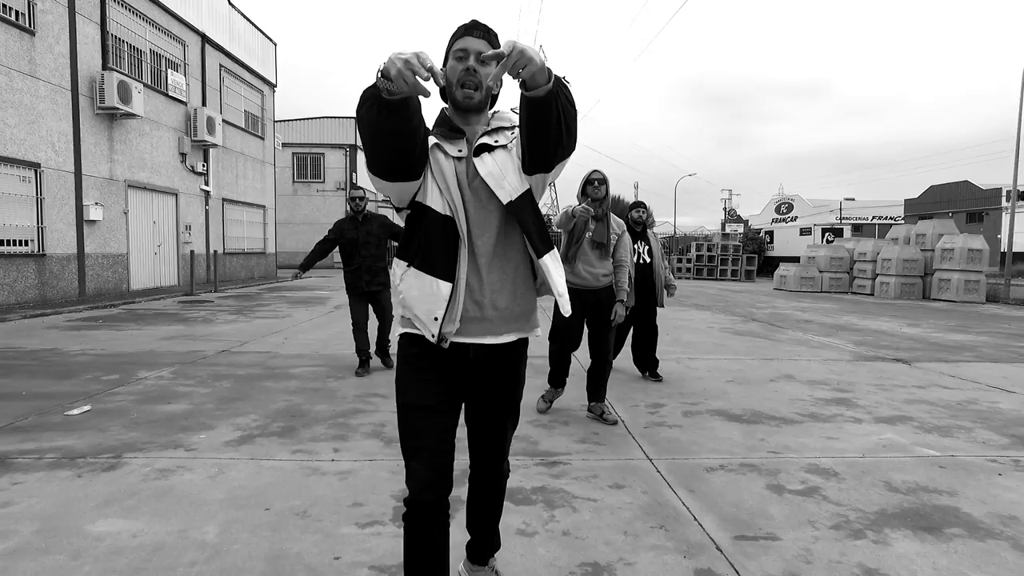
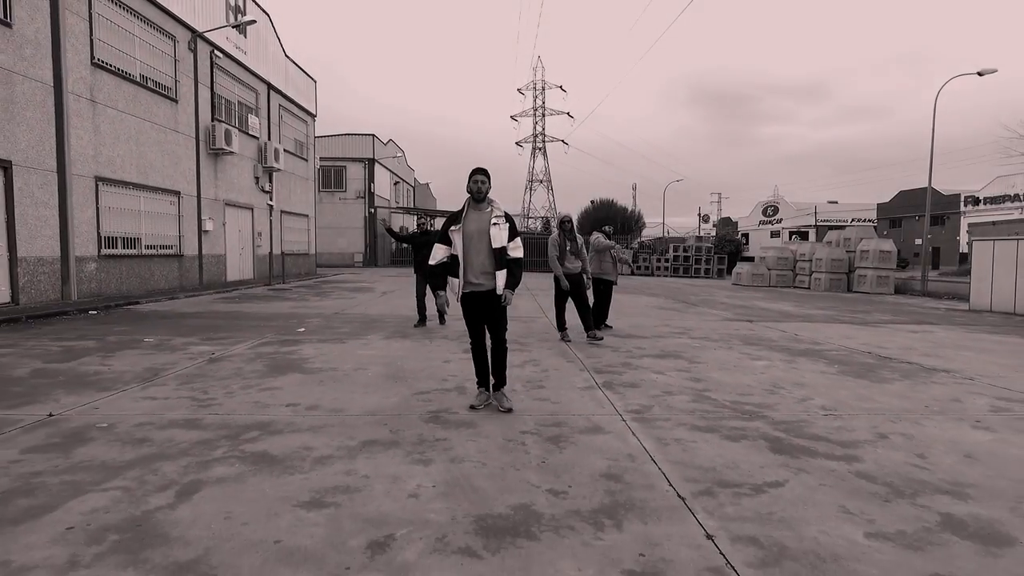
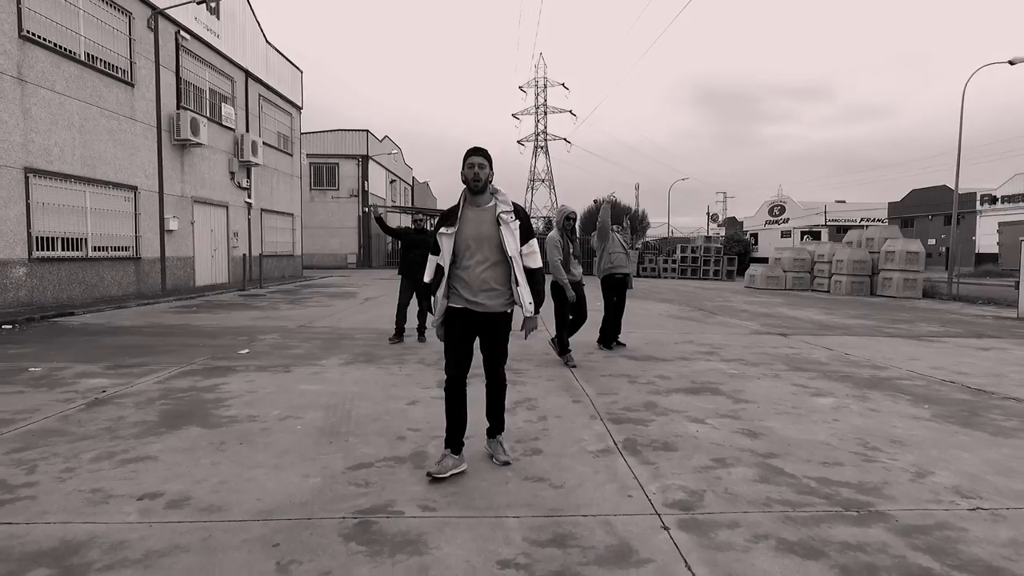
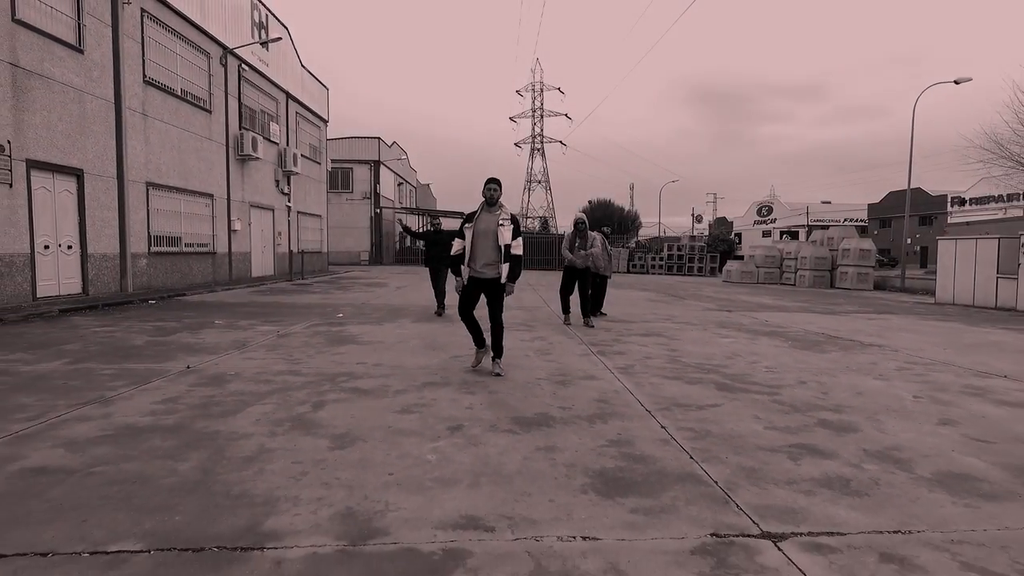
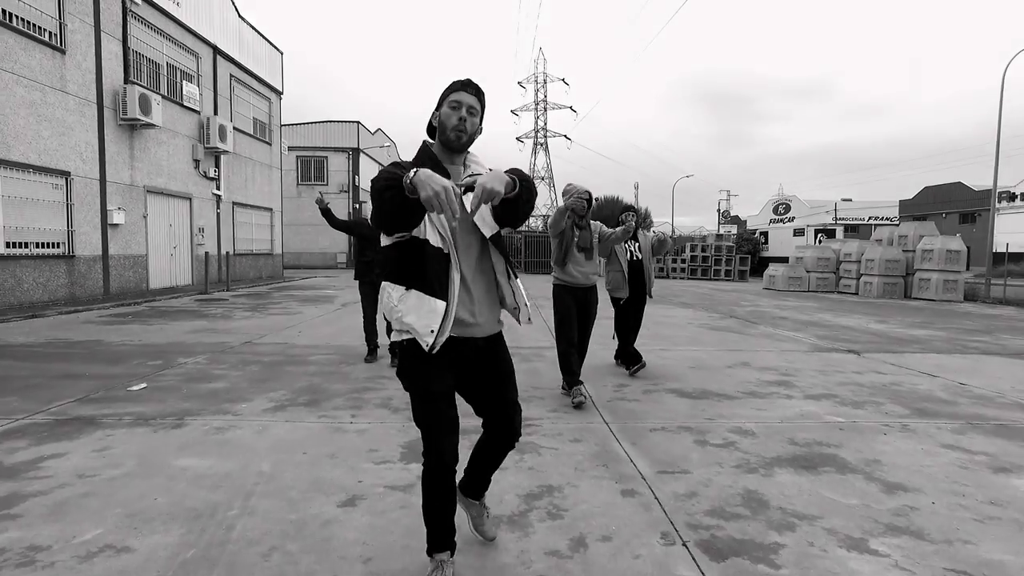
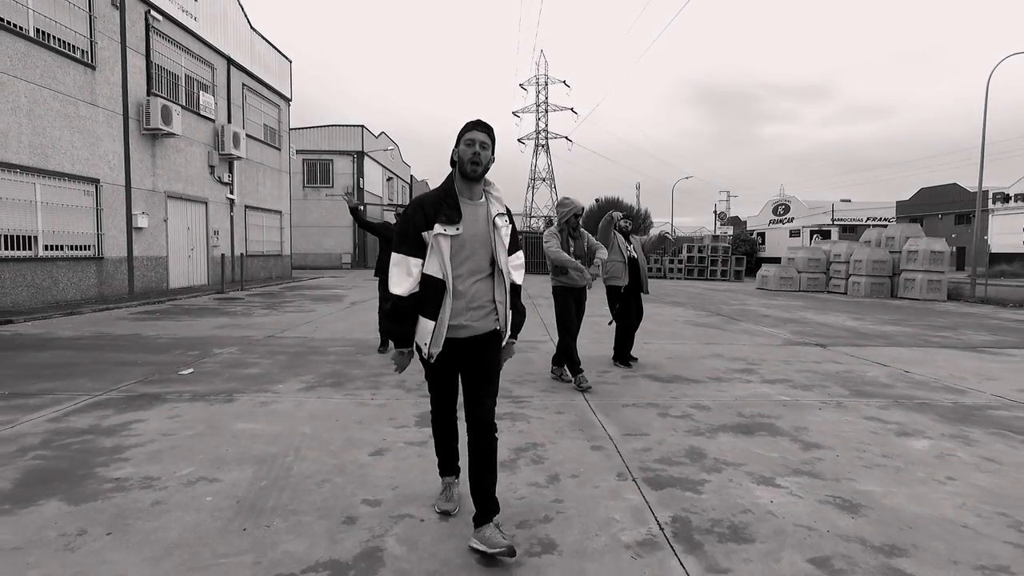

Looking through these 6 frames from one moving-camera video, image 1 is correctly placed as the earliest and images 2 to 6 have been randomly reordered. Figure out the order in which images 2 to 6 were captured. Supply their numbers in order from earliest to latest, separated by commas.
5, 6, 3, 2, 4
